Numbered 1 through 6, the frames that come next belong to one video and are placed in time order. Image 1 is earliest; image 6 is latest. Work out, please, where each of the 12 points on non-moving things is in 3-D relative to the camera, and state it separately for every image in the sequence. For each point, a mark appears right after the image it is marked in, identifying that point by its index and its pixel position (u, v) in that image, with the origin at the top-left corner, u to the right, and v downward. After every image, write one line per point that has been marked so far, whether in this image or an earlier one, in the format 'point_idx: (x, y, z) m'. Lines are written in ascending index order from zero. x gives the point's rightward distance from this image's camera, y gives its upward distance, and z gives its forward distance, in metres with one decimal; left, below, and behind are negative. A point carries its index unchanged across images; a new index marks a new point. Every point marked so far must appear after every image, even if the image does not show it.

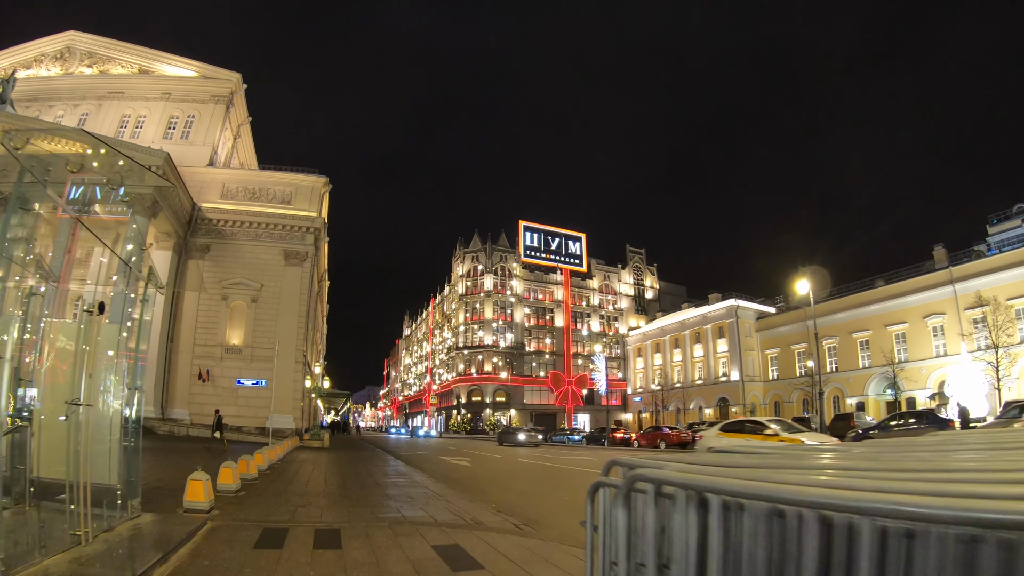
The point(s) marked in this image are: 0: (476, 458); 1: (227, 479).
0: (-1.1, -5.2, +16.6) m
1: (-4.3, -2.8, +8.1) m
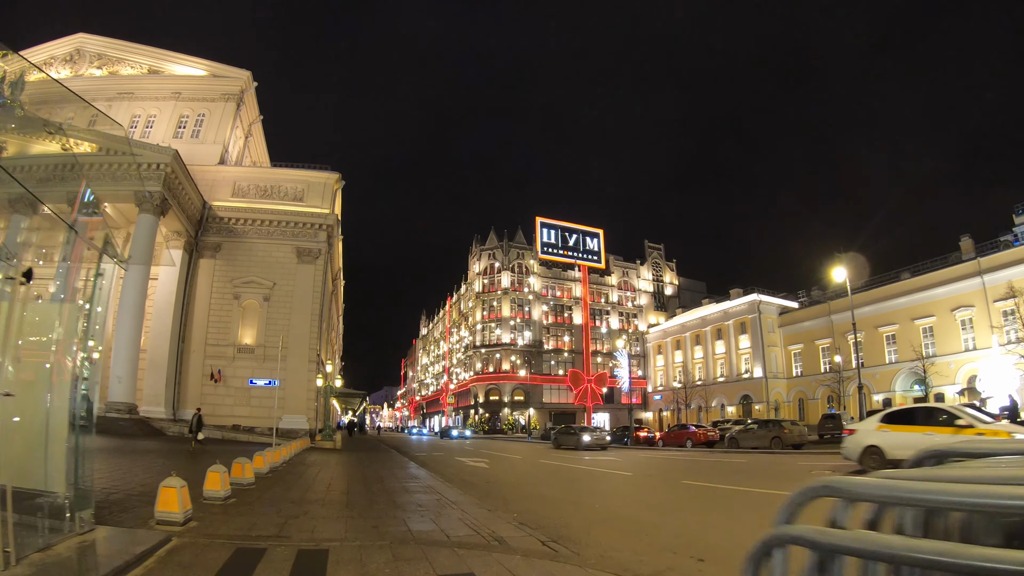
0: (-0.5, -4.9, +15.6) m
1: (-3.9, -2.6, +7.2) m
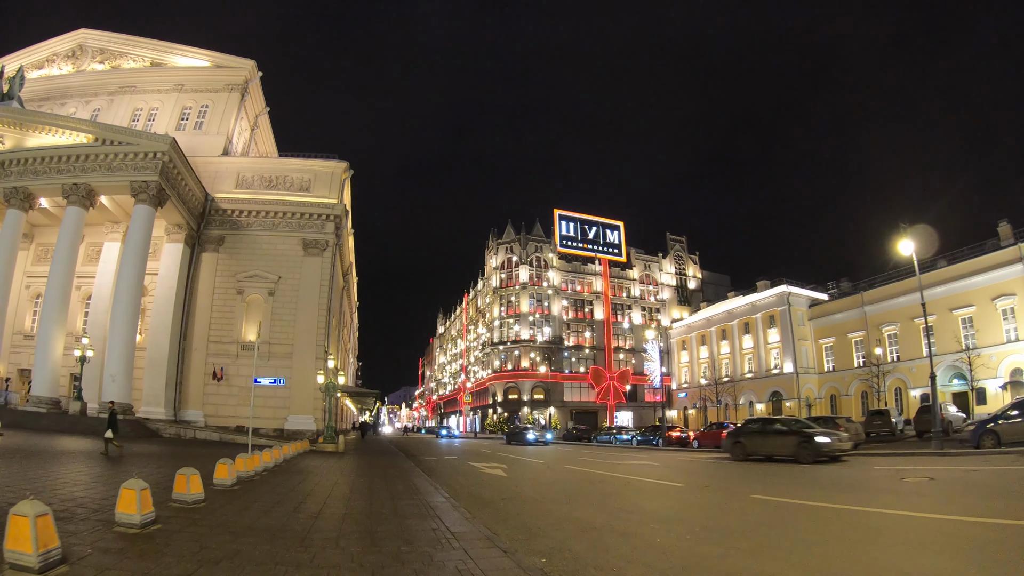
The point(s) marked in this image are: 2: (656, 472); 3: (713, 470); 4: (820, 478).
0: (0.0, -4.4, +13.6) m
1: (-3.7, -2.1, +5.3) m
2: (+3.2, -4.2, +12.5) m
3: (+4.6, -4.2, +12.6) m
4: (+6.2, -3.8, +10.9) m
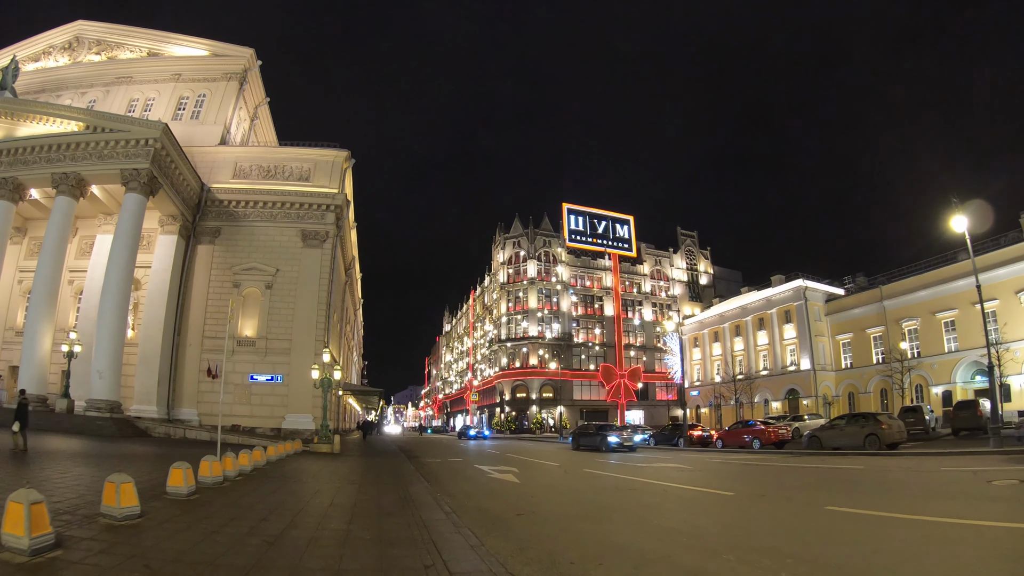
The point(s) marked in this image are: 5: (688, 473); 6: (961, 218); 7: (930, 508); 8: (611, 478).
0: (+0.3, -4.0, +12.1) m
1: (-3.5, -1.7, +3.9) m
2: (+3.5, -3.8, +11.0) m
3: (+4.9, -3.8, +11.1) m
4: (+6.4, -3.3, +9.4) m
5: (+3.7, -3.9, +11.4) m
6: (+12.1, +1.9, +14.9) m
7: (+5.8, -3.0, +7.5) m
8: (+1.9, -3.6, +10.4) m
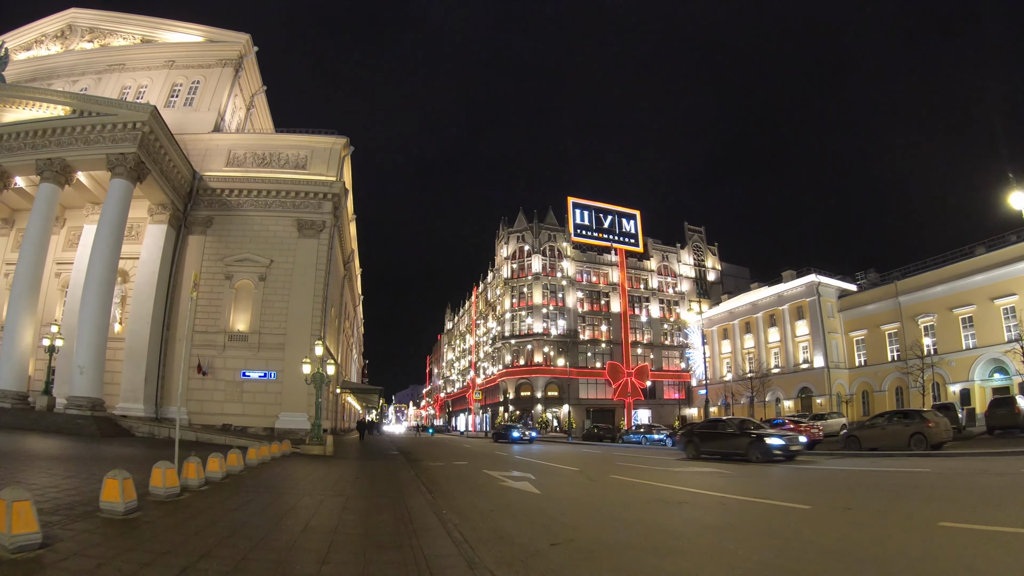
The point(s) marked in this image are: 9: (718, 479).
0: (+0.6, -3.6, +10.6) m
1: (-3.3, -1.4, +2.4) m
2: (+3.7, -3.4, +9.5) m
3: (+5.2, -3.4, +9.6) m
4: (+6.7, -2.9, +7.8) m
5: (+4.0, -3.5, +9.9) m
6: (+12.4, +2.3, +13.3) m
7: (+6.0, -2.7, +6.0) m
8: (+2.2, -3.2, +8.9) m
9: (+3.8, -3.5, +10.0) m
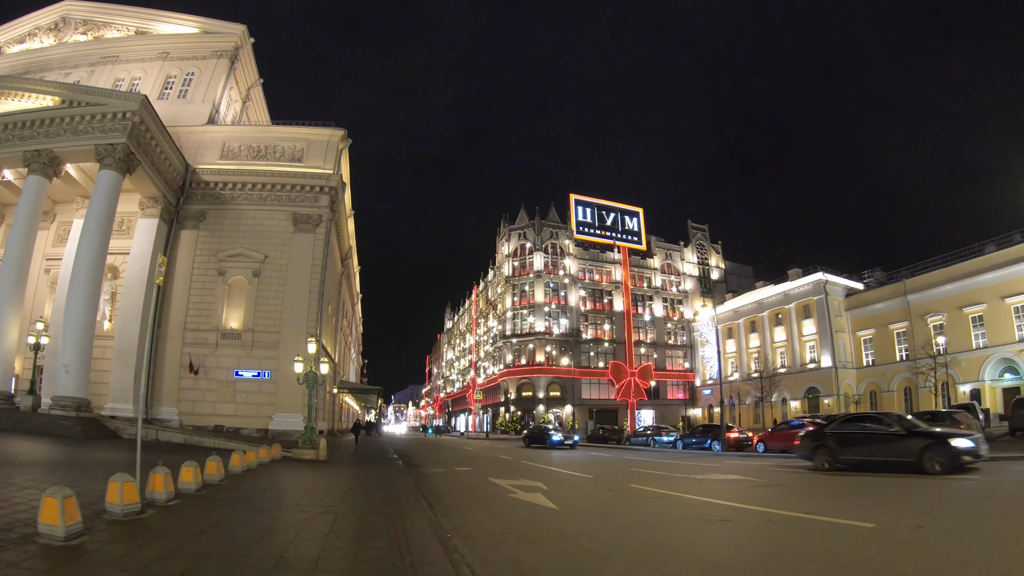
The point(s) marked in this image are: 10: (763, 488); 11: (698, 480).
0: (+0.7, -3.4, +9.7) m
1: (-3.1, -1.2, +1.5) m
2: (+3.9, -3.2, +8.6) m
3: (+5.3, -3.2, +8.6) m
4: (+6.8, -2.8, +6.9) m
5: (+4.1, -3.3, +9.0) m
6: (+12.6, +2.4, +12.4) m
7: (+6.2, -2.5, +5.1) m
8: (+2.4, -3.0, +7.9) m
9: (+3.9, -3.3, +9.0) m
10: (+4.2, -3.4, +9.3) m
11: (+3.5, -3.6, +10.3) m
